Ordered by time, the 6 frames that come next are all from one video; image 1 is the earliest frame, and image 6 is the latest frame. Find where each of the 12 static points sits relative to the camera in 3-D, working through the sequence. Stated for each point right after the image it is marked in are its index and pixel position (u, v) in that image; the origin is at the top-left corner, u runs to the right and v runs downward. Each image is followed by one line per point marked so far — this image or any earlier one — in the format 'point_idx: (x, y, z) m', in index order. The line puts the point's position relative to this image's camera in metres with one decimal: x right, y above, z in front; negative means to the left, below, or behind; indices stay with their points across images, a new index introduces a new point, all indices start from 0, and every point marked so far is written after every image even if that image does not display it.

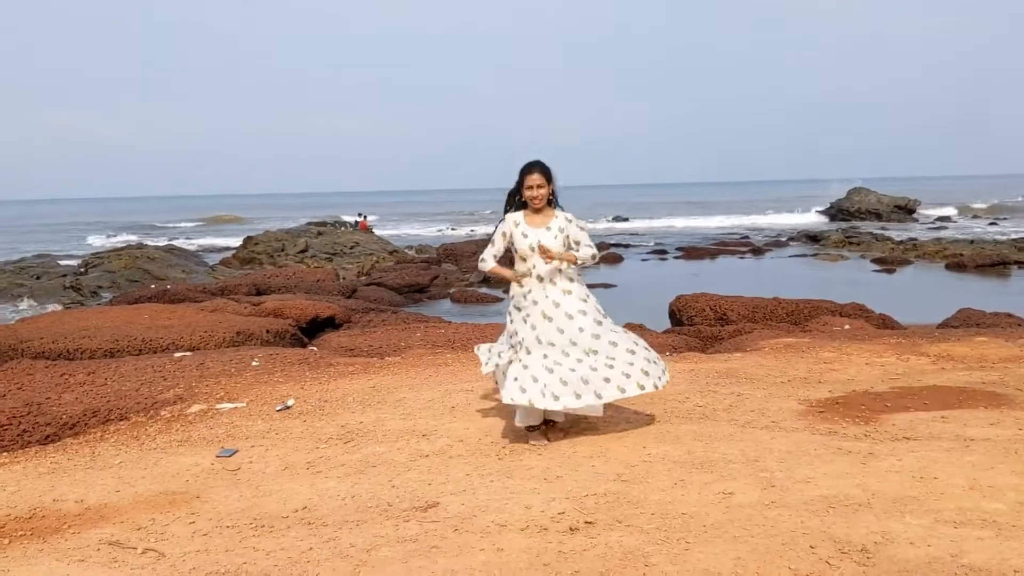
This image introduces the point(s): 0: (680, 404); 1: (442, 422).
0: (+1.4, -0.9, +7.3) m
1: (-0.6, -1.0, +6.8) m
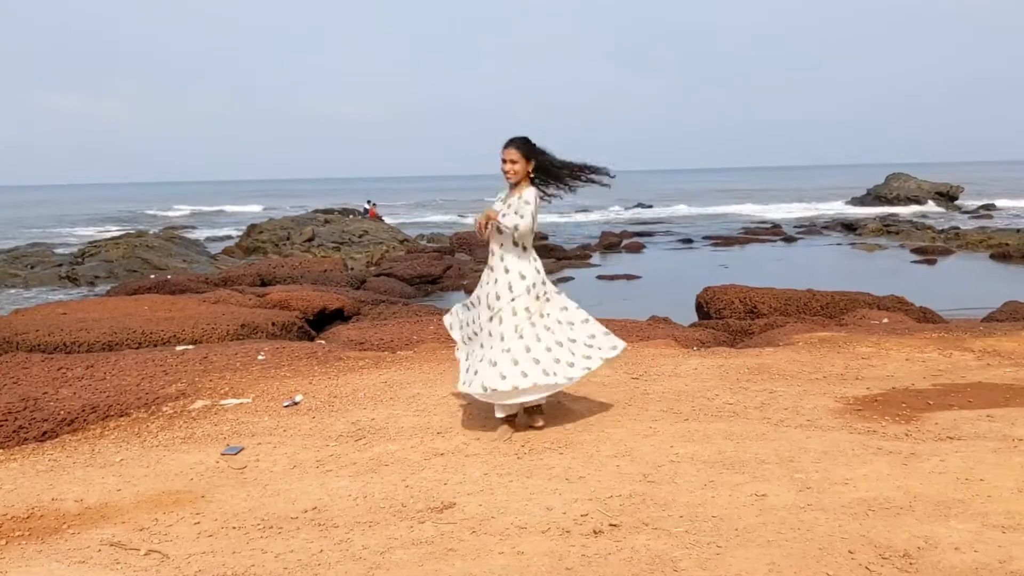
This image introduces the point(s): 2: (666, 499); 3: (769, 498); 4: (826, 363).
0: (+1.5, -0.9, +7.0) m
1: (-0.4, -0.9, +6.5) m
2: (+0.9, -1.2, +5.3) m
3: (+1.5, -1.2, +5.3) m
4: (+2.8, -0.7, +7.9) m
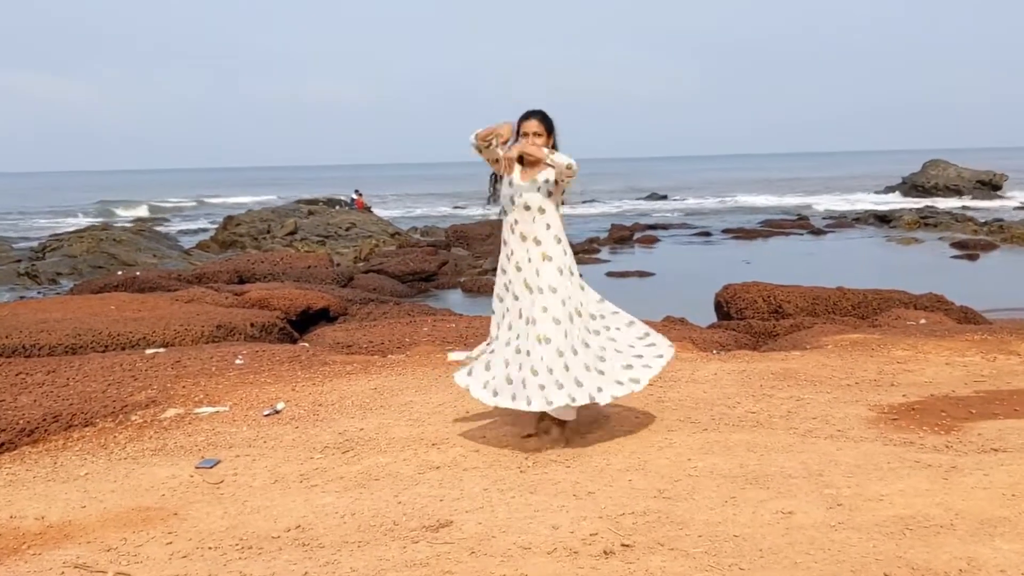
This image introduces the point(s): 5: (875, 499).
0: (+1.6, -0.9, +6.4) m
1: (-0.4, -0.9, +6.0) m
2: (+0.9, -1.2, +4.8) m
3: (+1.5, -1.2, +4.8) m
4: (+2.8, -0.7, +7.3) m
5: (+2.0, -1.2, +5.0) m
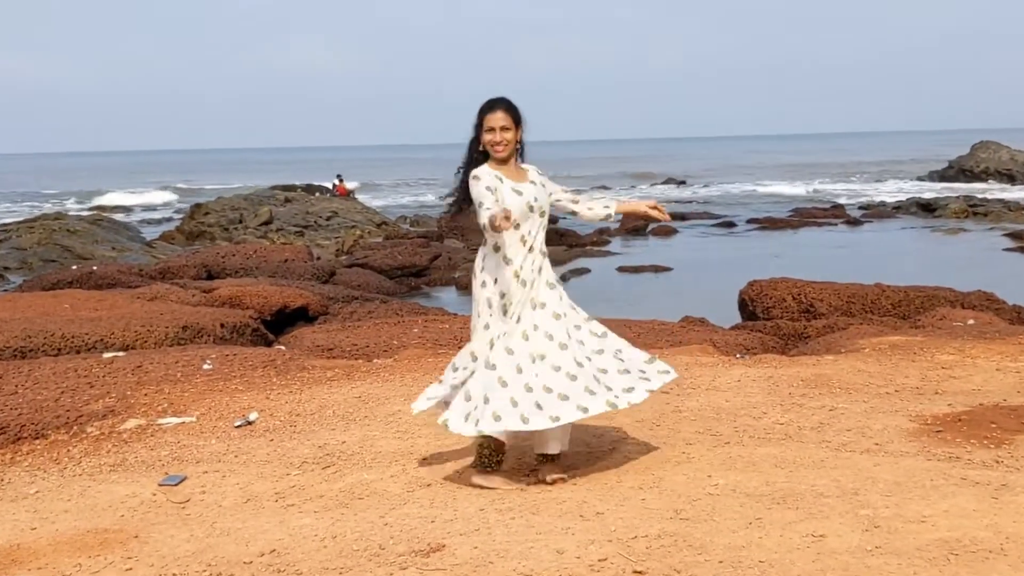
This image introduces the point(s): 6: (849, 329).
0: (+1.6, -0.9, +5.9) m
1: (-0.4, -0.9, +5.5) m
2: (+0.9, -1.2, +4.2) m
3: (+1.5, -1.2, +4.2) m
4: (+2.9, -0.7, +6.8) m
5: (+2.0, -1.1, +4.4) m
6: (+3.2, -0.4, +8.7) m
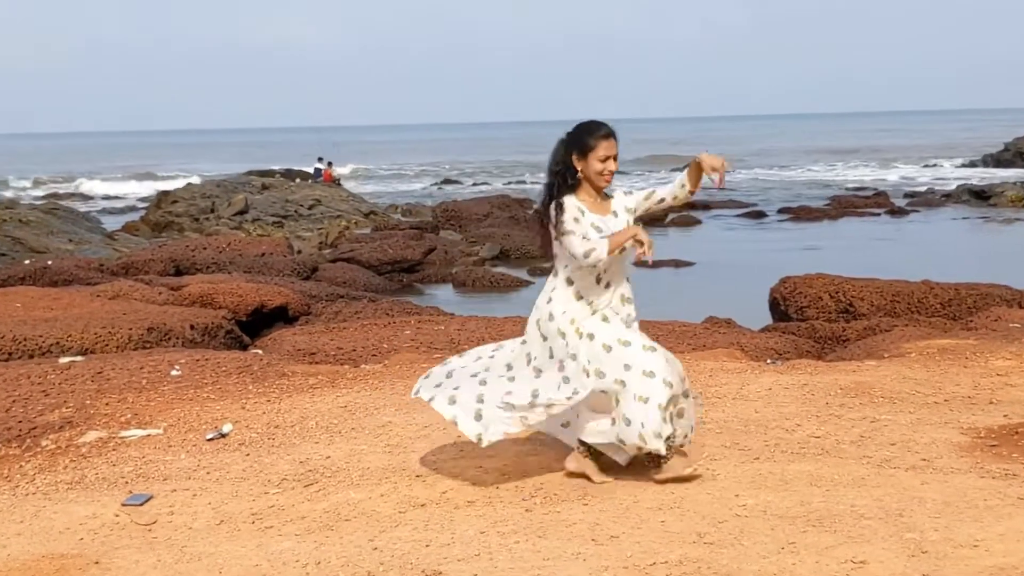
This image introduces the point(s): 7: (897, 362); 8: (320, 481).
0: (+1.6, -0.9, +5.3) m
1: (-0.3, -0.9, +5.0) m
2: (+0.9, -1.2, +3.7) m
3: (+1.5, -1.2, +3.7) m
4: (+2.9, -0.7, +6.2) m
5: (+2.0, -1.1, +3.9) m
6: (+3.3, -0.4, +8.1) m
7: (+2.8, -0.6, +6.8) m
8: (-1.0, -1.0, +4.7) m
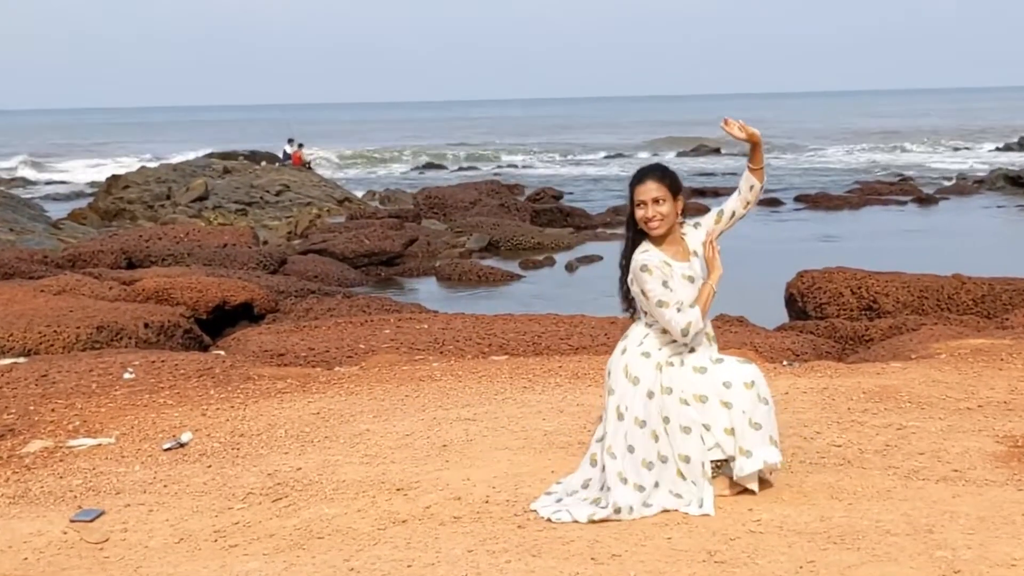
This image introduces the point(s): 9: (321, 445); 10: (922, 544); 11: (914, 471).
0: (+1.6, -0.8, +4.9) m
1: (-0.4, -0.9, +4.6) m
2: (+0.9, -1.2, +3.3) m
3: (+1.5, -1.1, +3.3) m
4: (+2.9, -0.6, +5.8) m
5: (+2.0, -1.1, +3.5) m
6: (+3.3, -0.4, +7.7) m
7: (+2.8, -0.5, +6.4) m
8: (-1.0, -1.0, +4.3) m
9: (-0.9, -0.8, +4.9) m
10: (+1.7, -1.1, +3.7) m
11: (+2.0, -0.9, +4.5) m
